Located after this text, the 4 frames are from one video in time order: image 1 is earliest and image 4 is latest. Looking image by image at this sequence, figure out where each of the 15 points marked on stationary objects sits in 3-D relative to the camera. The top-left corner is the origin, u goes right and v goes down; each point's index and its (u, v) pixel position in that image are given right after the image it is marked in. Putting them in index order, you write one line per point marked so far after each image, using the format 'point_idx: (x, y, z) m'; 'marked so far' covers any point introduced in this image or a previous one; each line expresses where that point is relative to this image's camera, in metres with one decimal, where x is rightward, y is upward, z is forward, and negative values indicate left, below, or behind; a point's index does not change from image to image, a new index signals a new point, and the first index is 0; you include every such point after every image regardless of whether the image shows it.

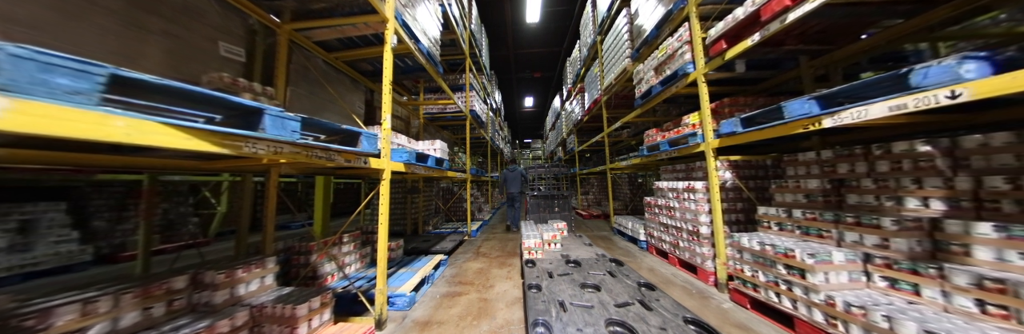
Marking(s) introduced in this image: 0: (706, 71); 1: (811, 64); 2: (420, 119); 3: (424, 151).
0: (+2.8, +1.4, +2.6) m
1: (+4.3, +1.5, +2.6) m
2: (-2.7, +1.4, +5.4) m
3: (-1.5, +0.3, +3.1) m
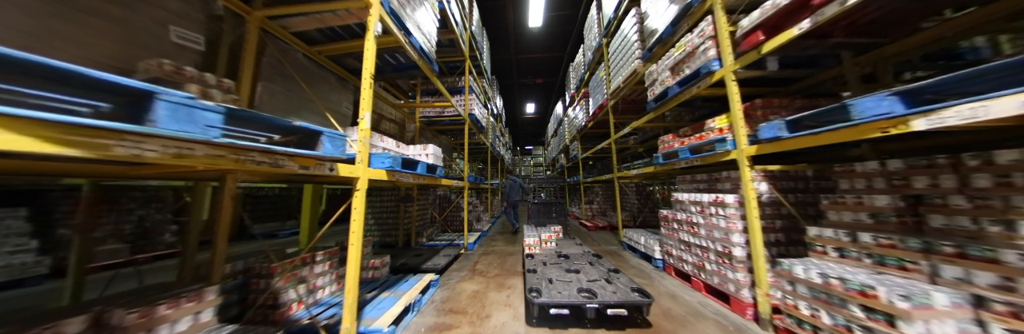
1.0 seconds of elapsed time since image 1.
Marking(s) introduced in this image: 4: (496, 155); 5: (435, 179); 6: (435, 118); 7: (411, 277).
0: (+2.9, +1.3, +2.3) m
1: (+4.3, +1.3, +2.3) m
2: (-2.7, +1.2, +5.0) m
3: (-1.5, +0.2, +2.8) m
4: (-0.9, +0.6, +9.5) m
5: (-1.6, -0.3, +3.8) m
6: (-2.2, +1.4, +5.3) m
7: (-1.7, -1.9, +3.1) m
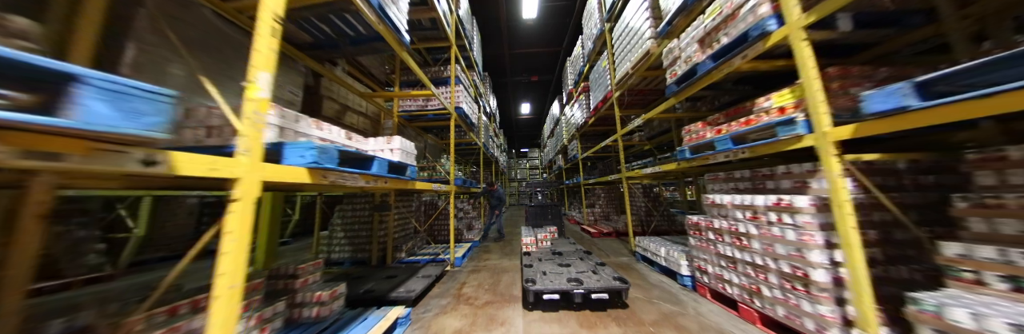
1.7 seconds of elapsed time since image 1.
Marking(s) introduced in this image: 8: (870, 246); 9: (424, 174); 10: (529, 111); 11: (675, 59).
0: (+2.8, +1.4, +1.7) m
1: (+4.2, +1.4, +1.7) m
2: (-2.8, +1.2, +4.3) m
3: (-1.6, +0.2, +2.1) m
4: (-1.1, +0.5, +8.8) m
5: (-1.7, -0.3, +3.1) m
6: (-2.4, +1.4, +4.6) m
7: (-1.8, -1.9, +2.4) m
8: (+3.3, -0.7, +1.7) m
9: (-2.1, -0.2, +4.3) m
10: (+1.4, +4.4, +14.4) m
11: (+2.7, +1.7, +3.0) m
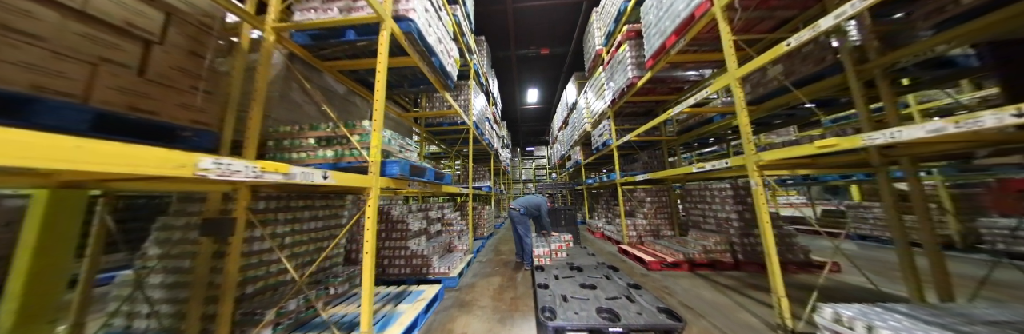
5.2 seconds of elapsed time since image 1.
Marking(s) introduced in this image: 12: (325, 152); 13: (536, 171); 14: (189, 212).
0: (+2.7, +1.7, -0.6) m
1: (+4.2, +1.8, -0.7) m
2: (-2.8, +1.5, +2.1) m
3: (-1.6, +0.5, -0.2) m
4: (-1.0, +0.8, +6.5) m
5: (-1.7, +0.1, +0.8) m
6: (-2.4, +1.7, +2.3) m
7: (-1.8, -1.5, +0.1) m
8: (+3.3, -0.4, -0.7) m
9: (-2.1, +0.2, +2.0) m
10: (+1.6, +4.6, +12.1) m
11: (+2.7, +2.1, +0.6) m
12: (-2.0, +0.2, +2.0) m
13: (+2.0, -0.2, +15.7) m
14: (-3.7, -0.5, +2.1) m
